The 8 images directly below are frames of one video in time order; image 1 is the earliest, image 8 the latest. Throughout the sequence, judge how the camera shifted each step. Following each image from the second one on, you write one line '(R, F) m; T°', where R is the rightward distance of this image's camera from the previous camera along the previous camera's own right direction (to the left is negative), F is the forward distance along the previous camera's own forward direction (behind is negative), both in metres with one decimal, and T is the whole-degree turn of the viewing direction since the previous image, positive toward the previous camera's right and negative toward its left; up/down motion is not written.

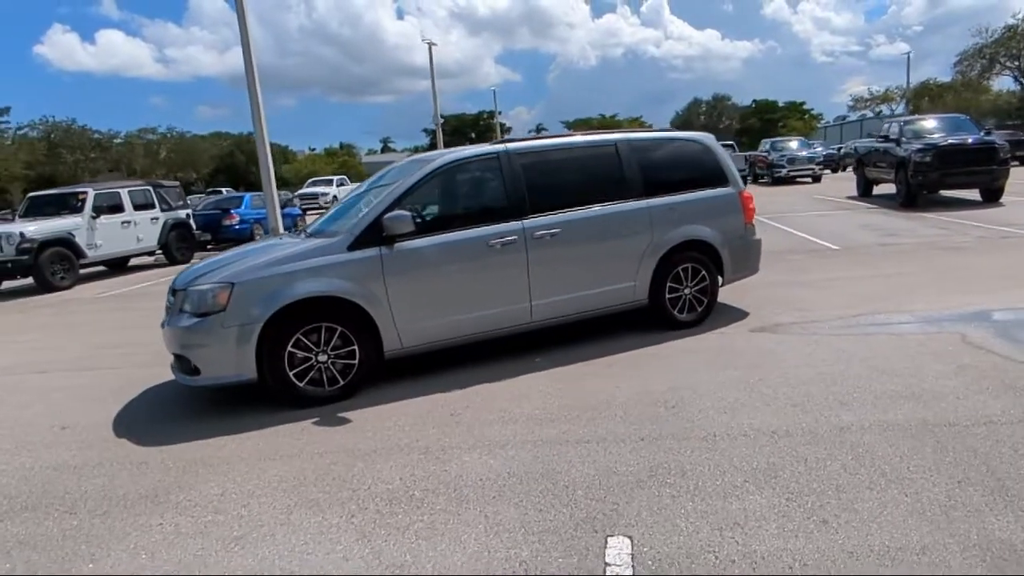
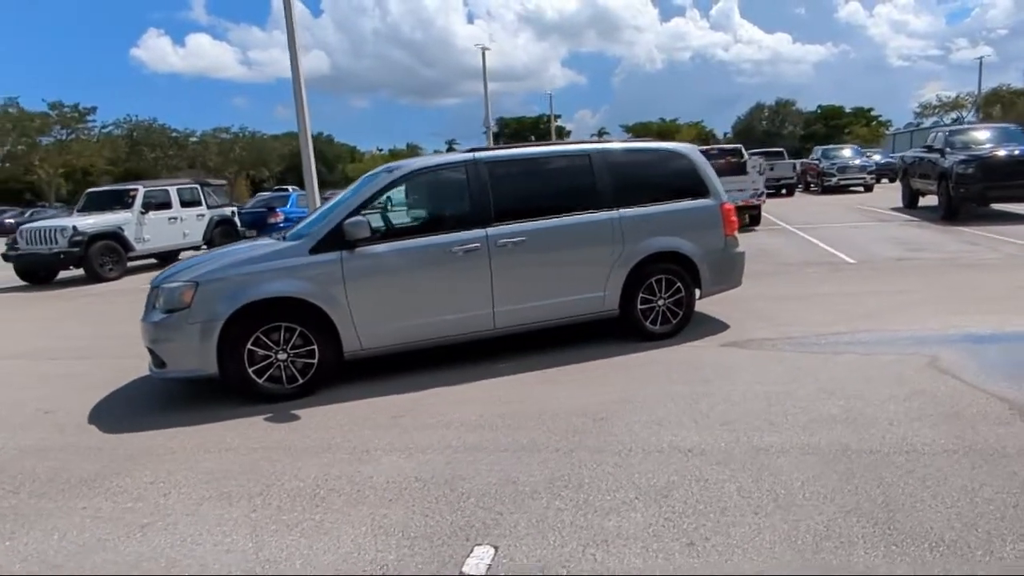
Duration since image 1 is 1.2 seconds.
(+0.9, 0.0) m; -5°
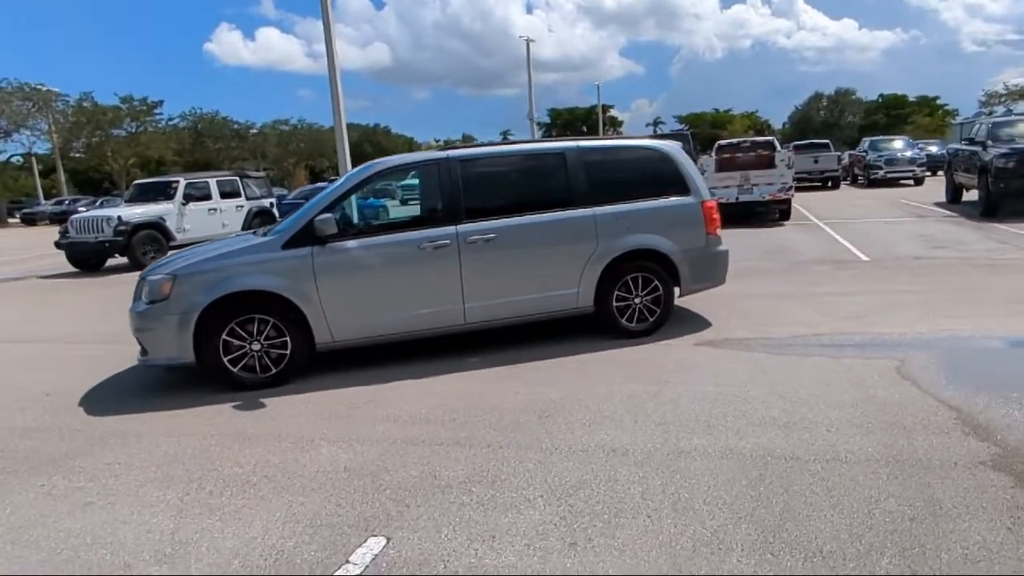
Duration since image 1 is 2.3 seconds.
(+0.8, 0.0) m; -5°
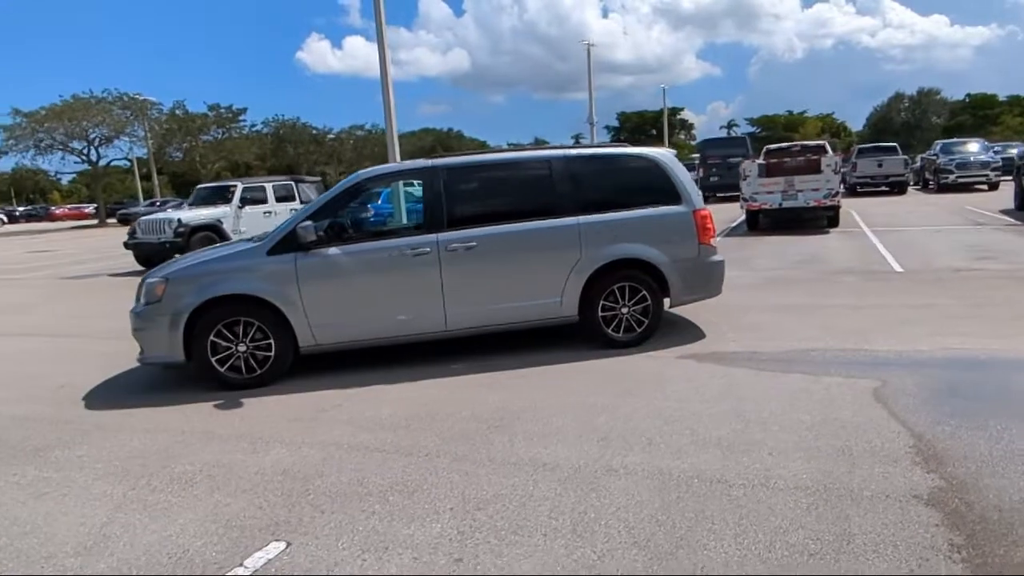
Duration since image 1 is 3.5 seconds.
(+0.9, +0.1) m; -6°
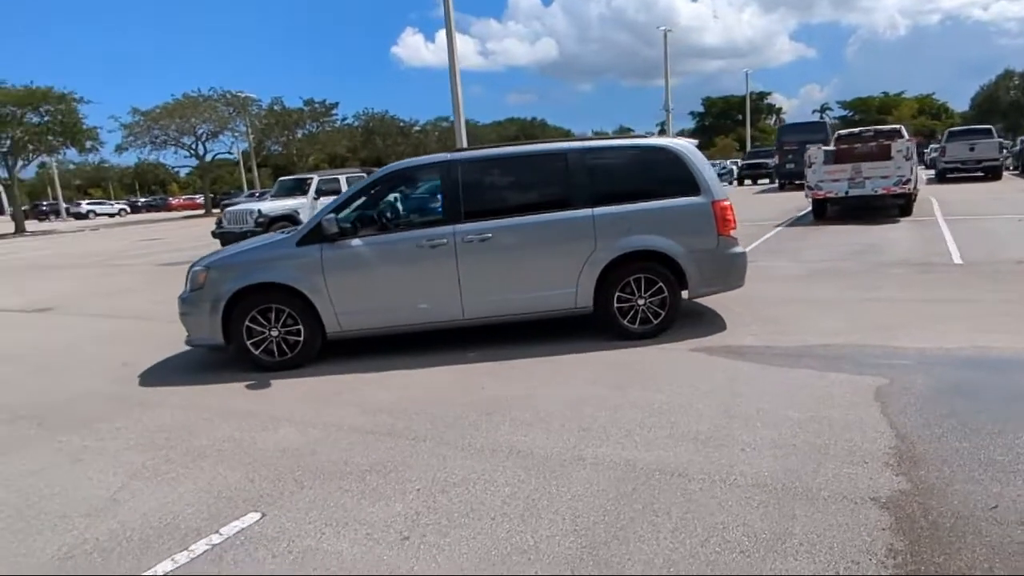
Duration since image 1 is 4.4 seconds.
(+0.7, -0.1) m; -7°
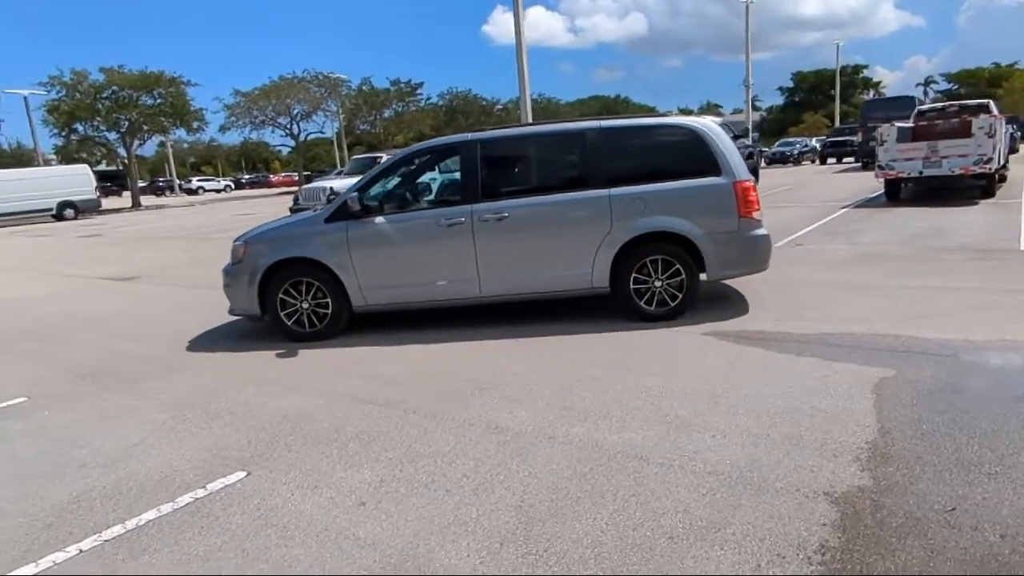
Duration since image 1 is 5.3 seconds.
(+0.7, 0.0) m; -7°
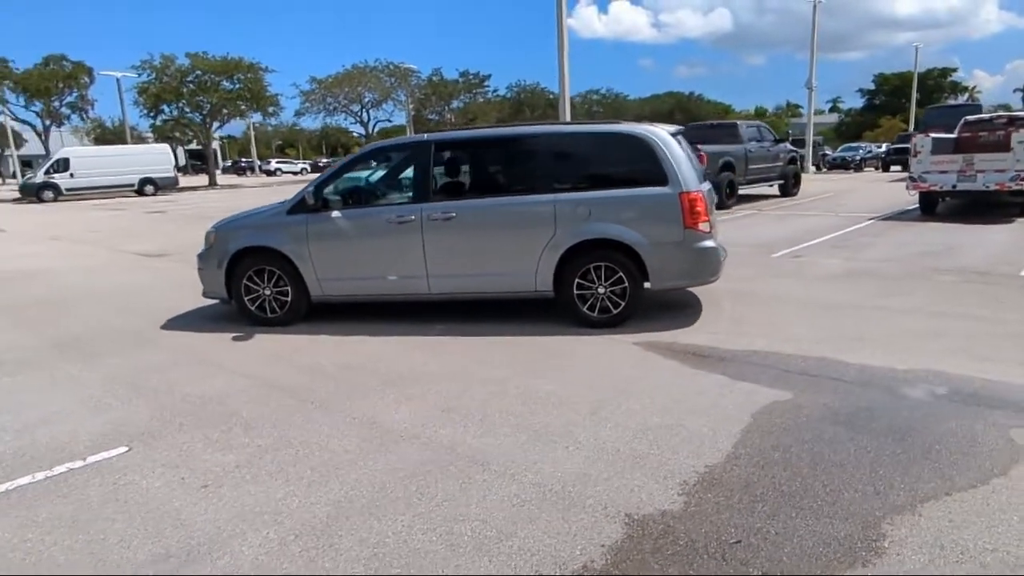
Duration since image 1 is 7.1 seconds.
(+1.2, 0.0) m; -6°
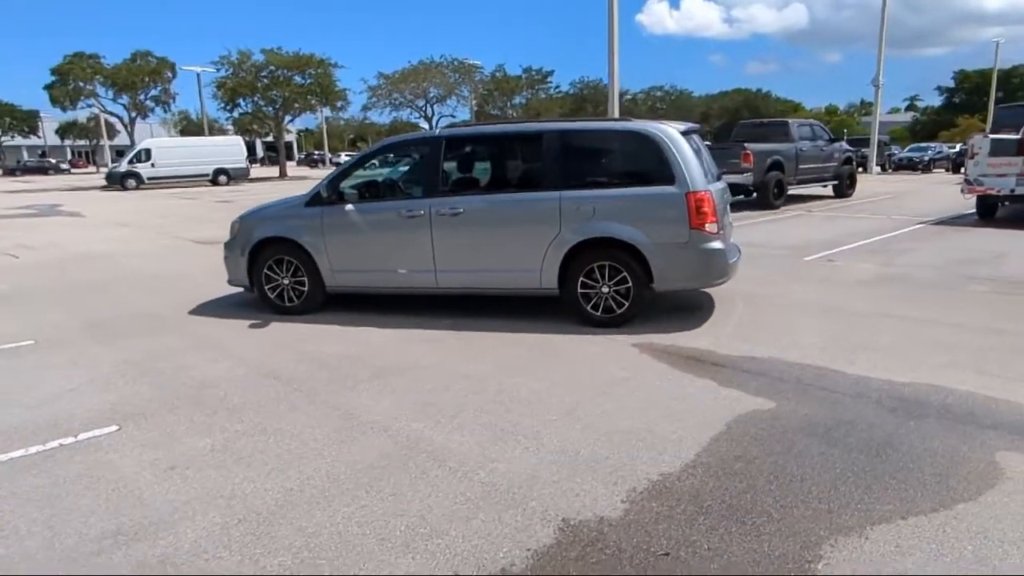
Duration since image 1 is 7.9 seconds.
(+0.6, +0.1) m; -5°
